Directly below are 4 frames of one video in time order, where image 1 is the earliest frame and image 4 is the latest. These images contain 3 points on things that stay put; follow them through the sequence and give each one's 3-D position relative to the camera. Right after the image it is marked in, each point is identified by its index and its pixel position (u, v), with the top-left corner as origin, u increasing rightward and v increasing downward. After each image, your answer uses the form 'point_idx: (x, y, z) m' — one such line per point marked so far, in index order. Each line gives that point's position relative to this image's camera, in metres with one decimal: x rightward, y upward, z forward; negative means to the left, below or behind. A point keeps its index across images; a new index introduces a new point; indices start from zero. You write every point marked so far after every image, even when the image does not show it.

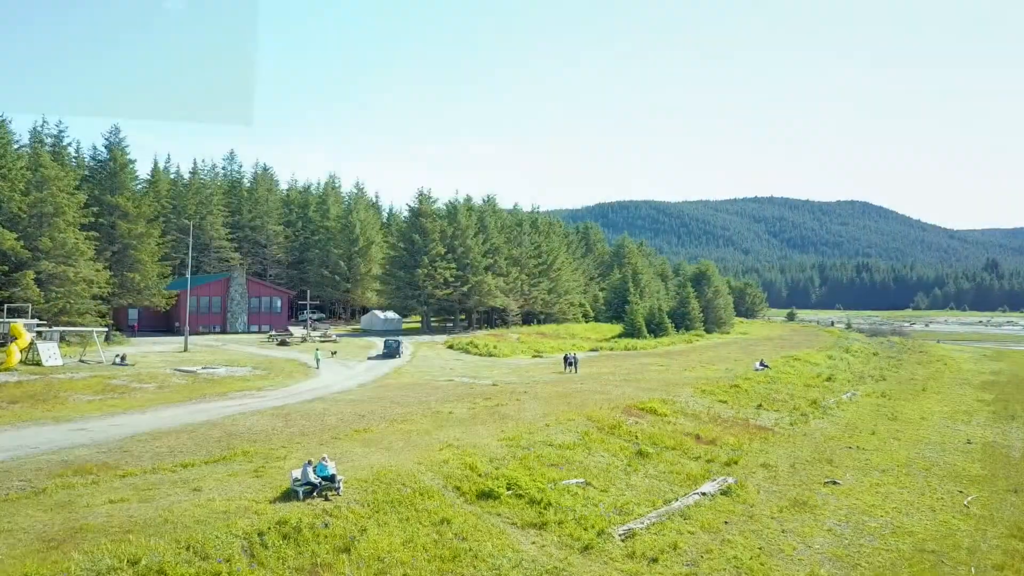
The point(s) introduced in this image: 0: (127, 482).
0: (-11.6, -5.9, +18.3) m
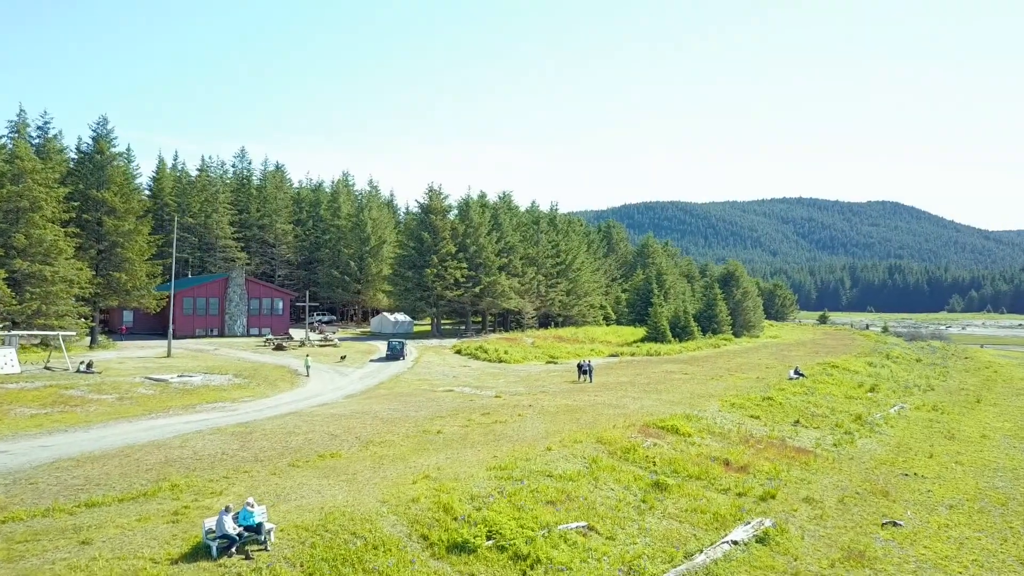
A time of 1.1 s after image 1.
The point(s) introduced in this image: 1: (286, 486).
0: (-12.2, -5.8, +14.6) m
1: (-7.1, -6.2, +19.2) m
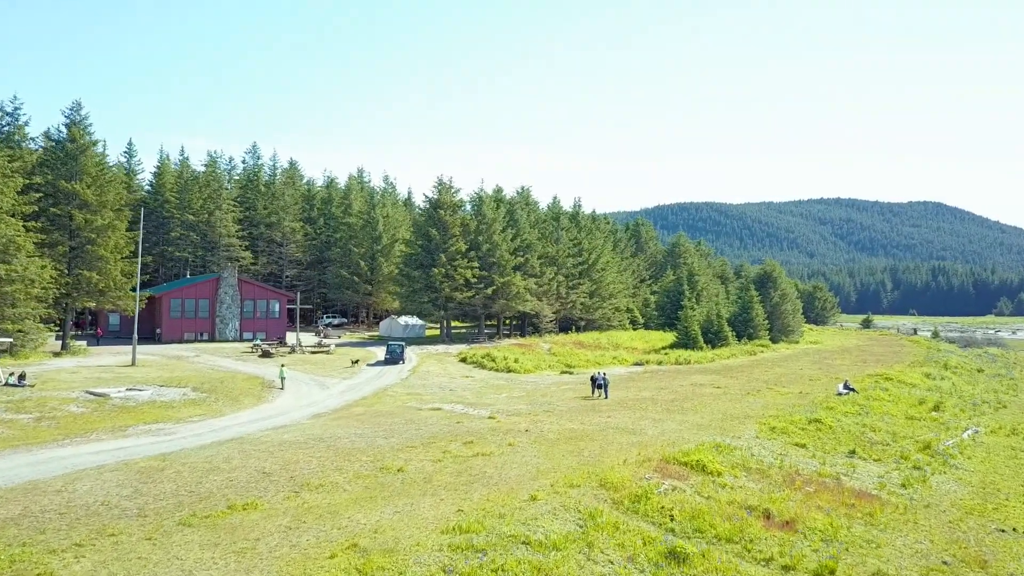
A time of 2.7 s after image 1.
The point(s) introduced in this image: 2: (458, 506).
0: (-13.5, -5.8, +9.7) m
1: (-8.2, -6.2, +14.0) m
2: (-1.6, -6.6, +18.6) m
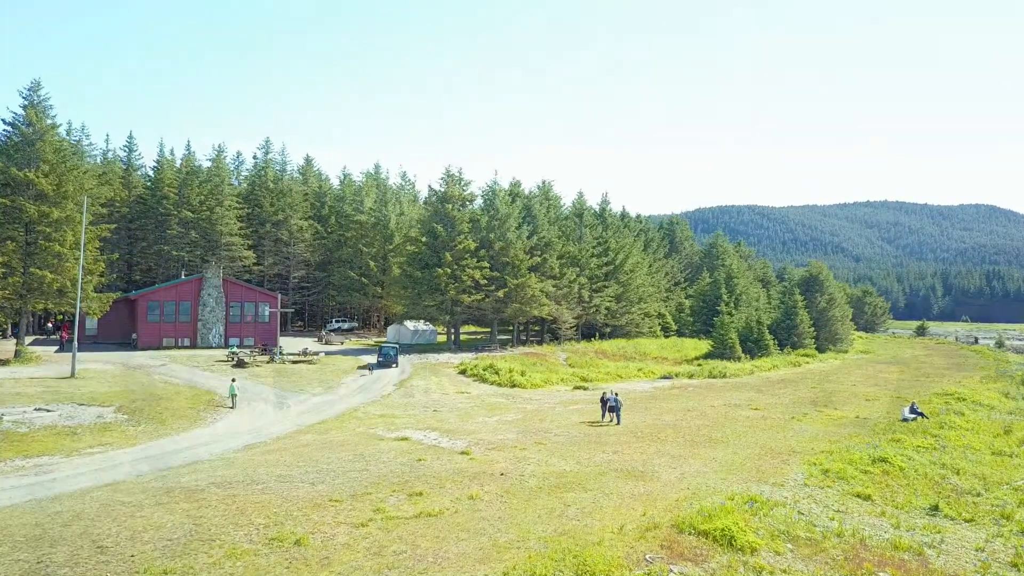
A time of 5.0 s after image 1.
0: (-15.7, -5.8, +4.3) m
1: (-10.1, -6.2, +8.2) m
2: (-3.3, -6.6, +12.4) m
